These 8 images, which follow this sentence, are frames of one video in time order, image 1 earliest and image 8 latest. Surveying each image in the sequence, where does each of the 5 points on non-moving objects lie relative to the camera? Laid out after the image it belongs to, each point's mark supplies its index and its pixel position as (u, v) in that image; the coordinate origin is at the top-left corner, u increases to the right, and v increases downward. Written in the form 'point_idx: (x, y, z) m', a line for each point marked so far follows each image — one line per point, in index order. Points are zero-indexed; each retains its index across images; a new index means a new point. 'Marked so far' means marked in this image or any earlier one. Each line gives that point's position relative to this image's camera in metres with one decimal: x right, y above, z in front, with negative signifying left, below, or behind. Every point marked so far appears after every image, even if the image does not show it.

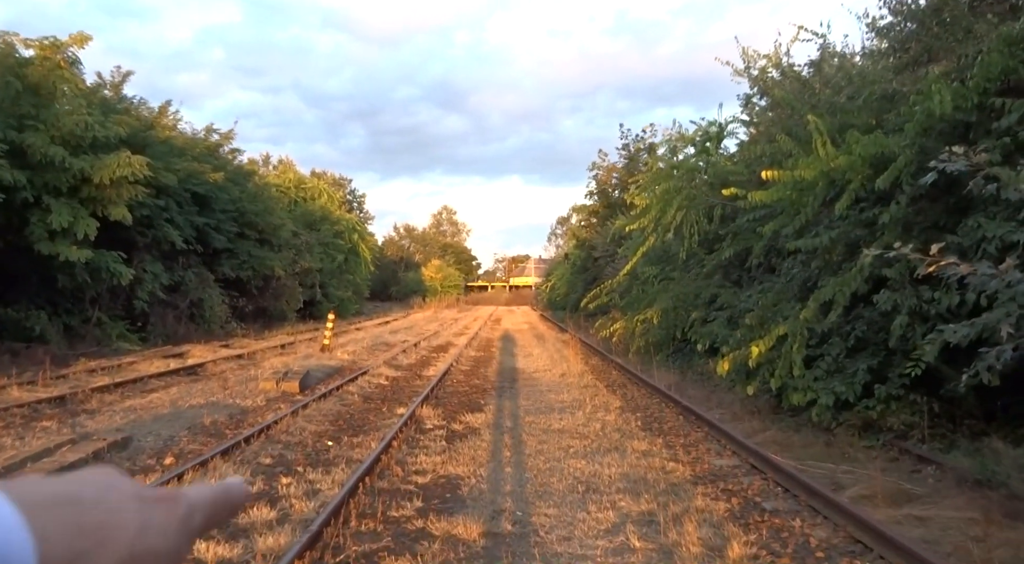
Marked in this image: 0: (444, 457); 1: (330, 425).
0: (-0.6, -1.7, +7.9) m
1: (-2.2, -1.7, +9.8) m
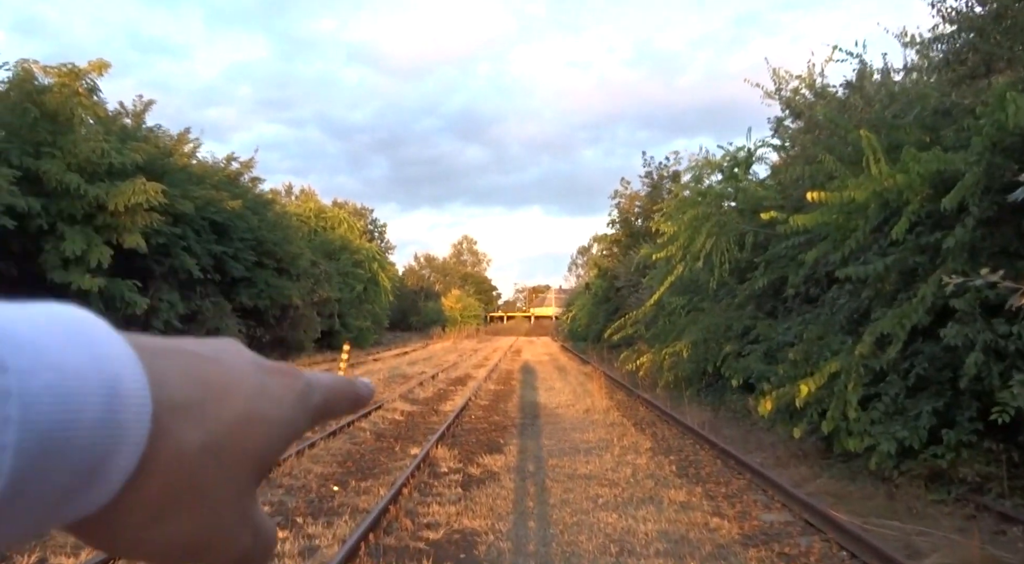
0: (-0.5, -1.9, +7.1) m
1: (-1.9, -2.0, +9.1) m
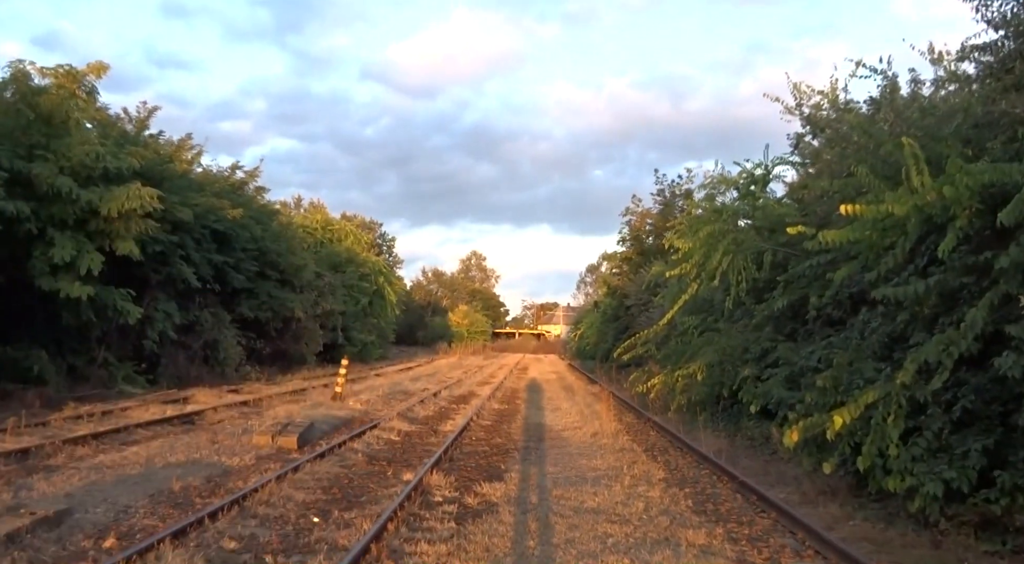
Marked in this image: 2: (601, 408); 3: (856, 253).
0: (-0.5, -2.0, +6.3) m
1: (-1.9, -2.1, +8.3) m
2: (+2.0, -2.9, +18.9) m
3: (+4.1, +0.3, +9.8) m
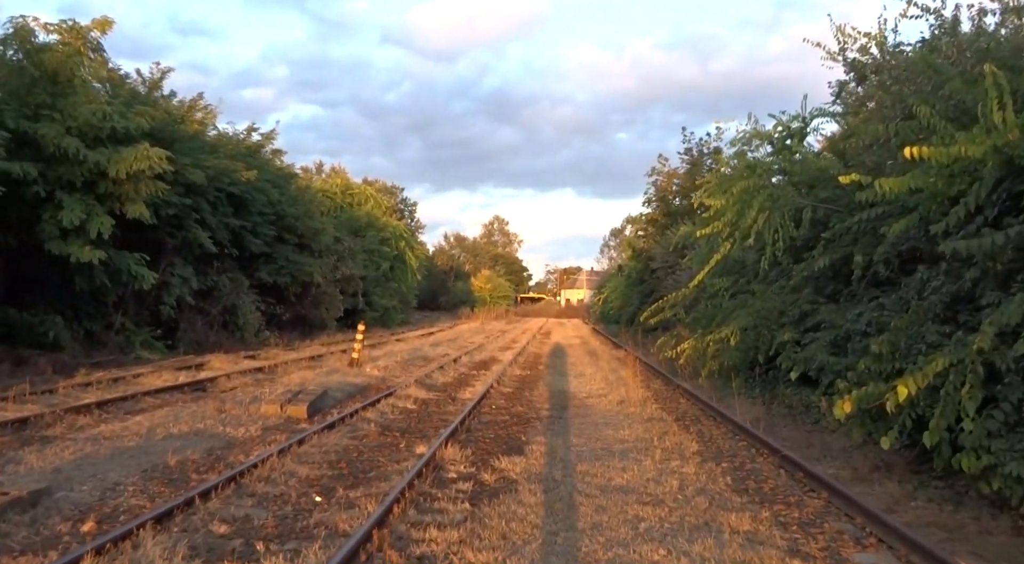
0: (-0.3, -1.7, +5.6) m
1: (-1.7, -1.7, +7.7) m
2: (+2.5, -2.0, +18.1) m
3: (+4.3, +0.8, +8.9) m
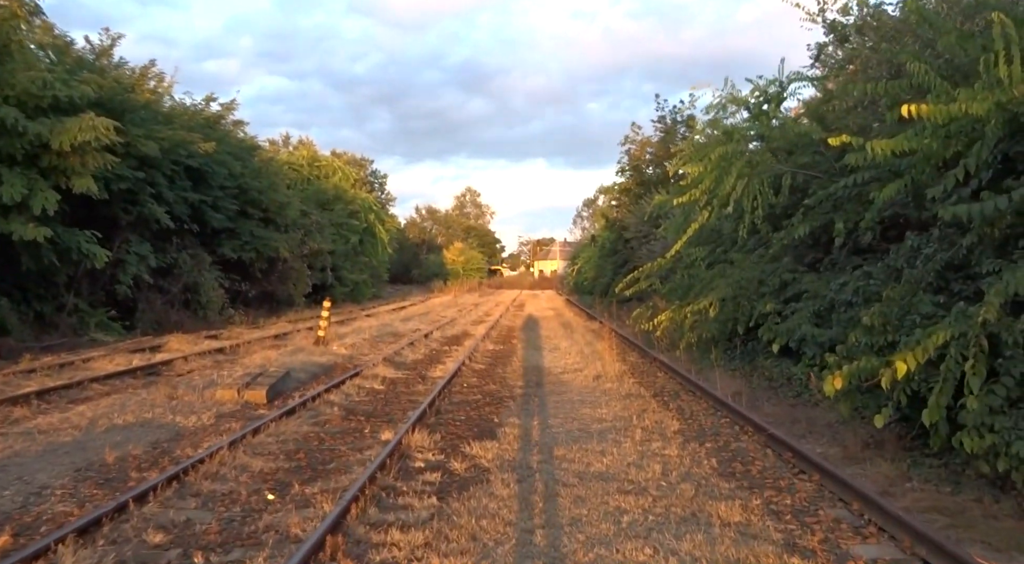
0: (-0.5, -1.5, +5.1) m
1: (-2.0, -1.5, +7.1) m
2: (+1.9, -1.4, +17.7) m
3: (+4.0, +1.2, +8.4) m
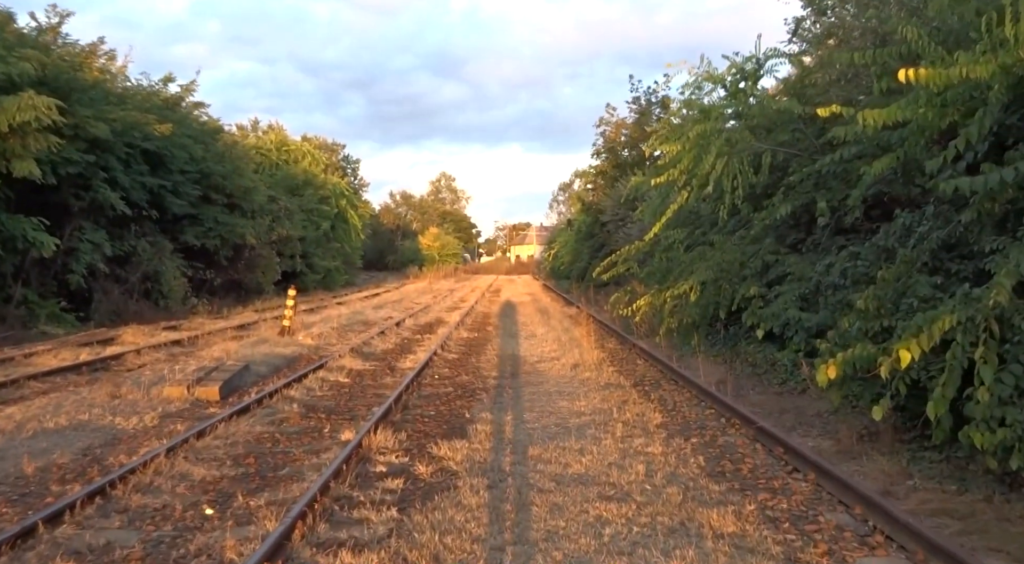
0: (-0.7, -1.5, +4.5) m
1: (-2.2, -1.4, +6.4) m
2: (+1.4, -1.1, +17.1) m
3: (+3.7, +1.3, +7.9) m
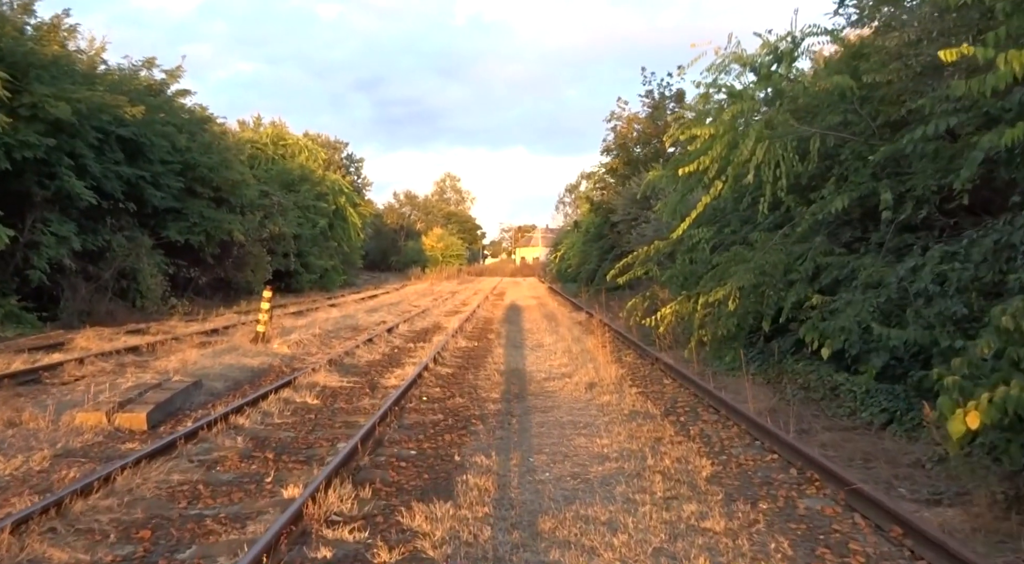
0: (-0.7, -1.5, +2.5) m
1: (-2.2, -1.4, +4.5) m
2: (+1.5, -1.1, +15.2) m
3: (+3.7, +1.3, +5.9) m
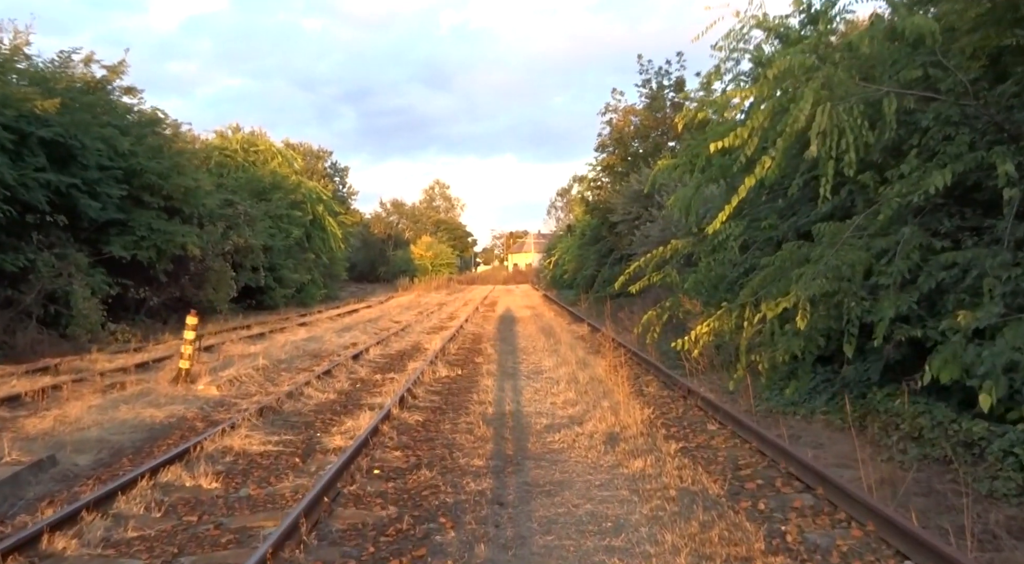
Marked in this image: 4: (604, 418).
0: (-0.7, -1.6, -0.4) m
1: (-2.2, -1.6, +1.5) m
2: (+1.3, -1.3, +12.2) m
3: (+3.6, +1.3, +3.0) m
4: (+0.9, -1.4, +8.6) m
